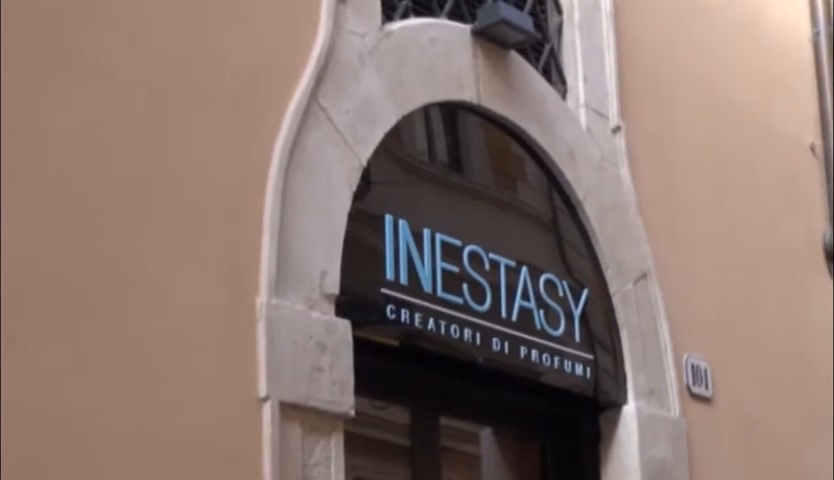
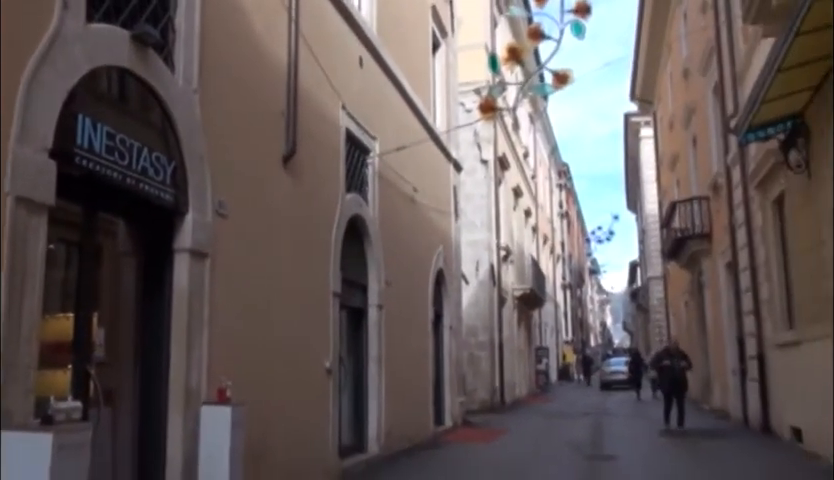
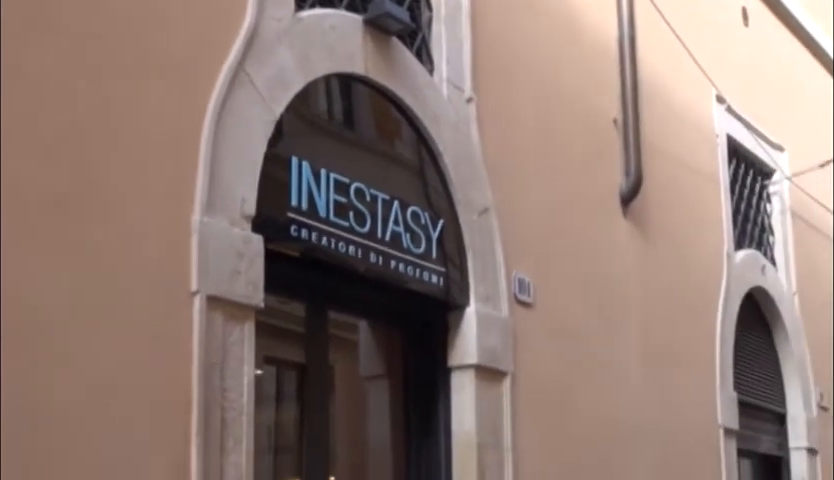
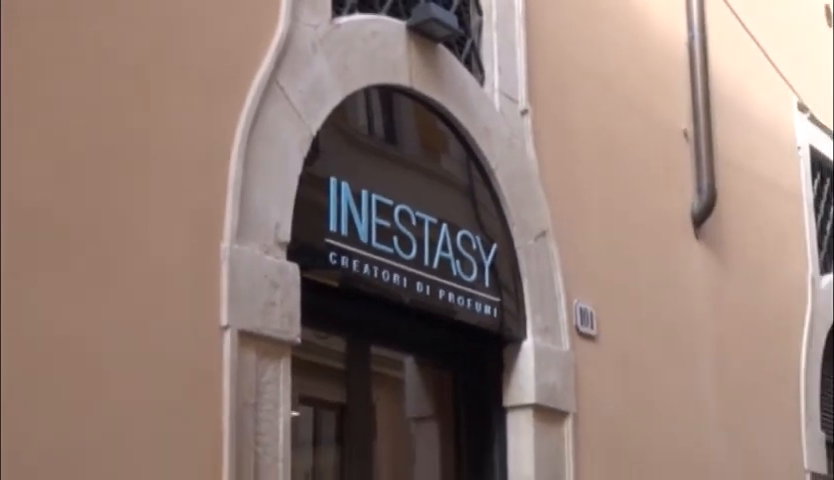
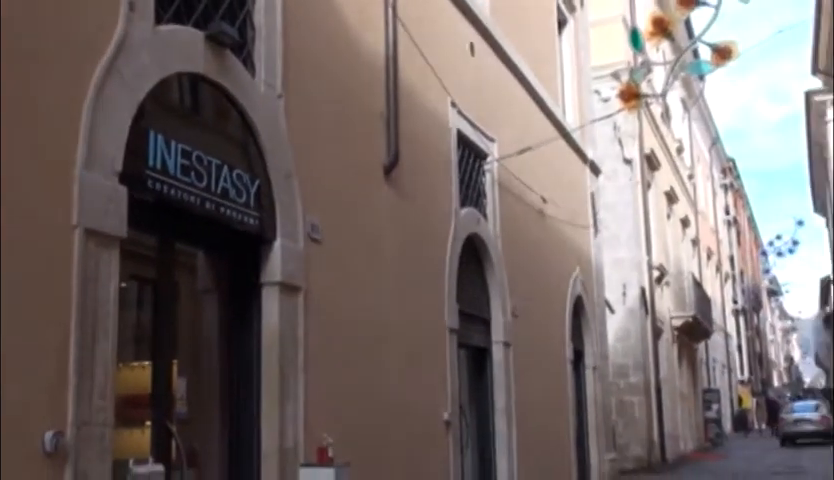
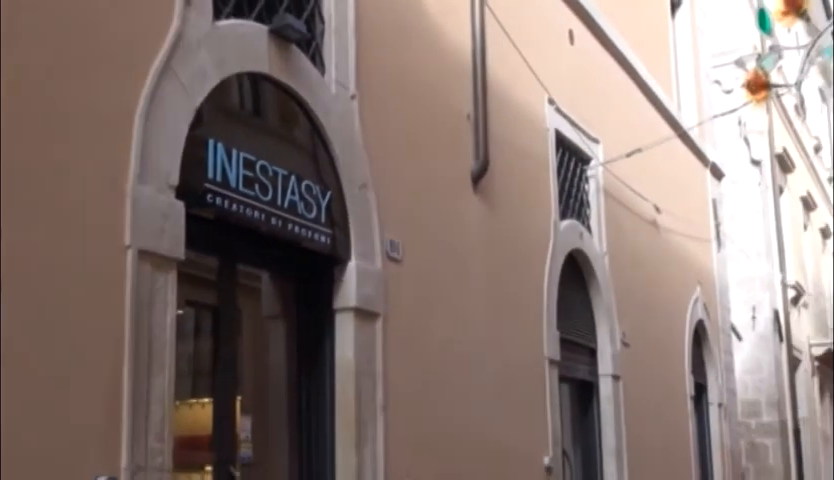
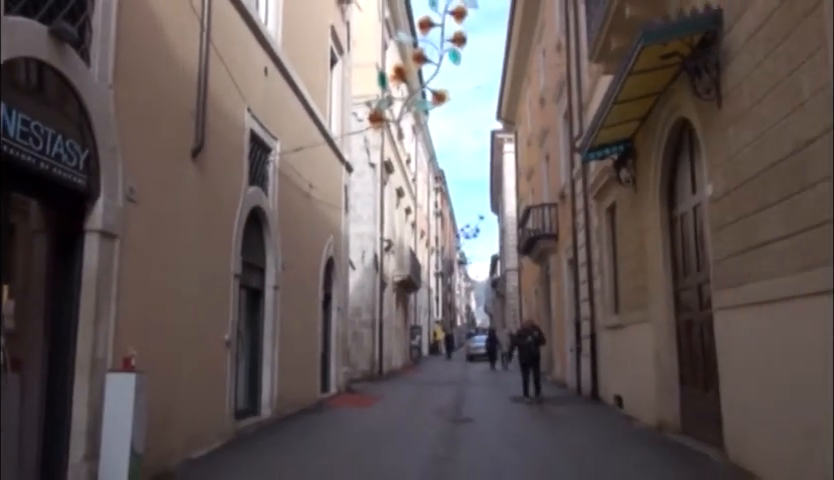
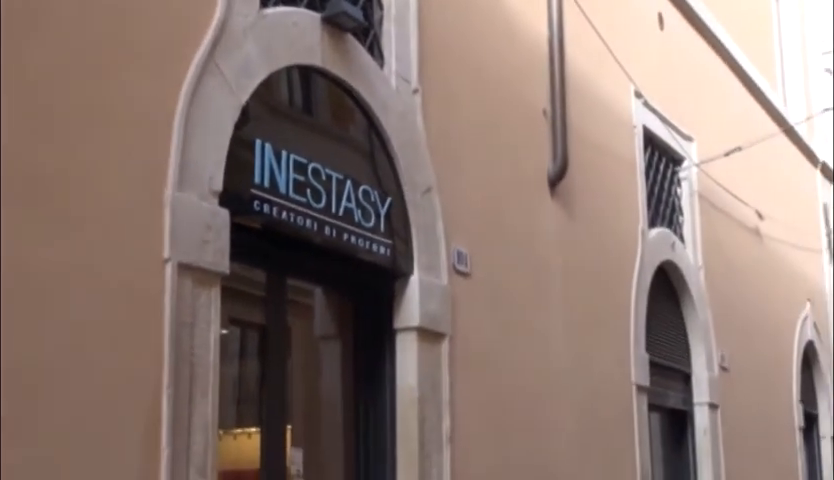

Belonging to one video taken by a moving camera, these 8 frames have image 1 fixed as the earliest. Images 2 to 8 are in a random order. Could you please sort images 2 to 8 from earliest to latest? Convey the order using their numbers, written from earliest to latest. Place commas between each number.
4, 3, 8, 6, 5, 2, 7
